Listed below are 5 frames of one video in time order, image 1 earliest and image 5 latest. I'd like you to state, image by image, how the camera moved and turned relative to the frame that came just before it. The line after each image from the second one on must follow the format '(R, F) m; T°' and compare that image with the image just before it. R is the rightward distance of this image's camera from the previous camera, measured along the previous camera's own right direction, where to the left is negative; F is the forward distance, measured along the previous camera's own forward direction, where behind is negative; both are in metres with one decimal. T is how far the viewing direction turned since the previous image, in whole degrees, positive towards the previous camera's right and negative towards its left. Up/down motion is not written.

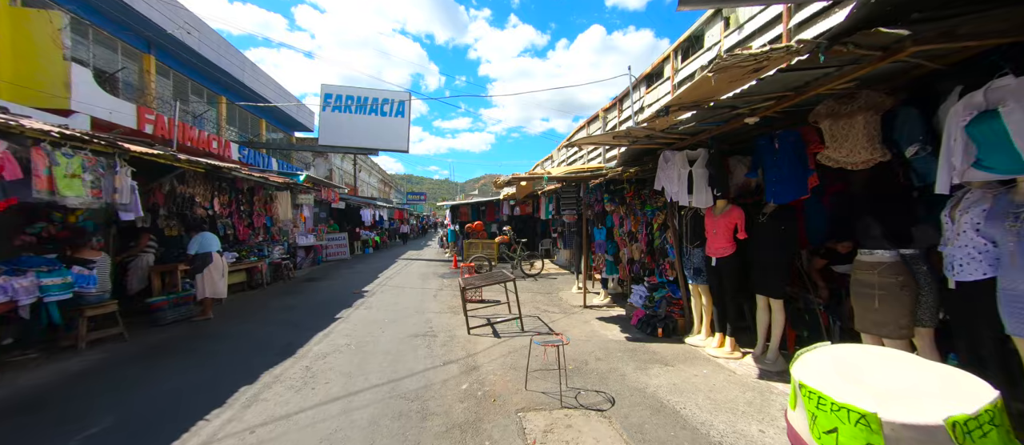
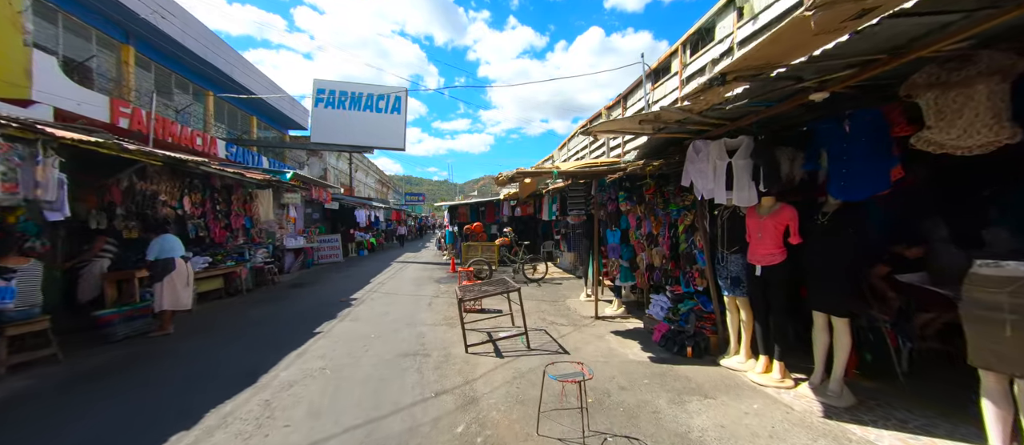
(-0.1, +0.7) m; 0°
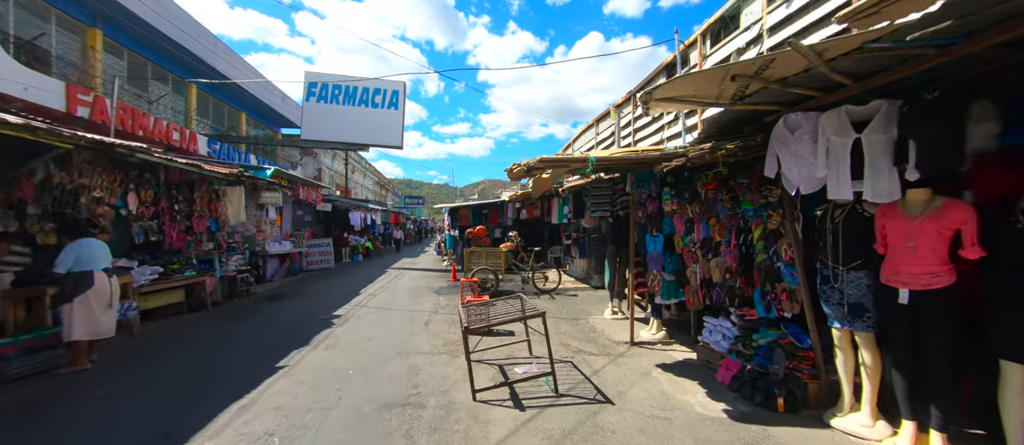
(-0.2, +1.1) m; 0°
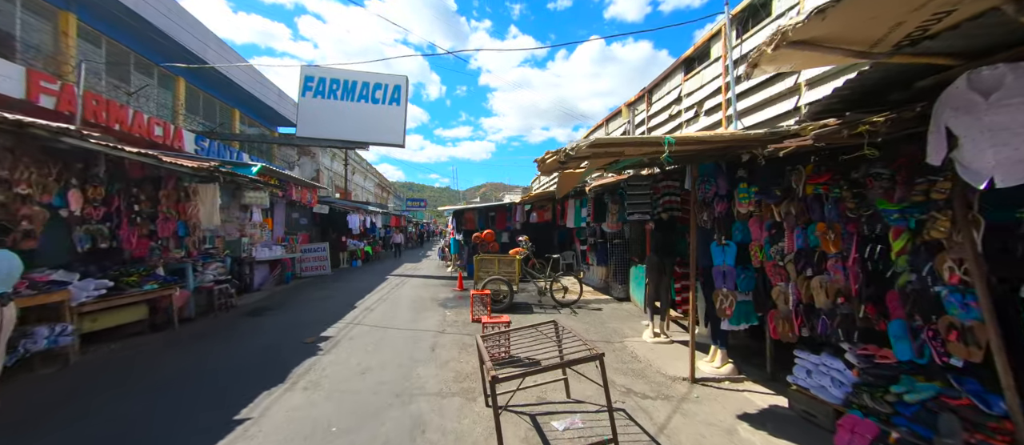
(-0.3, +1.0) m; 0°
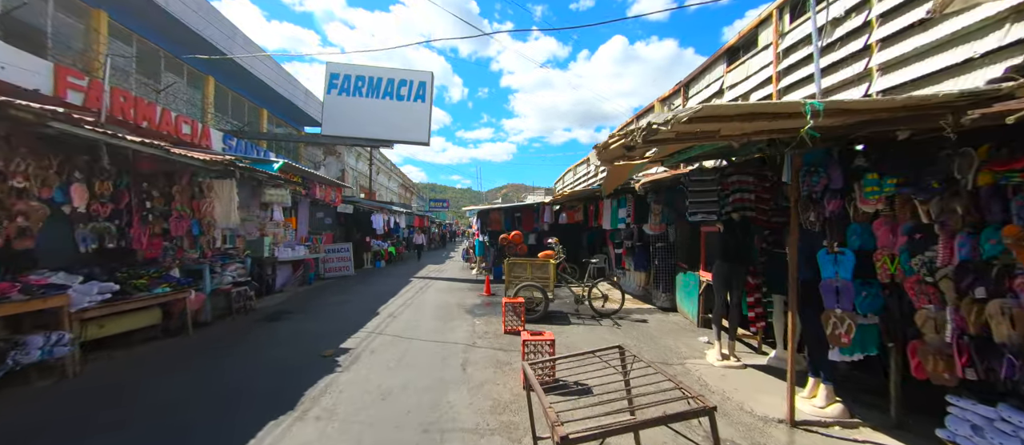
(-0.3, +0.7) m; -3°
